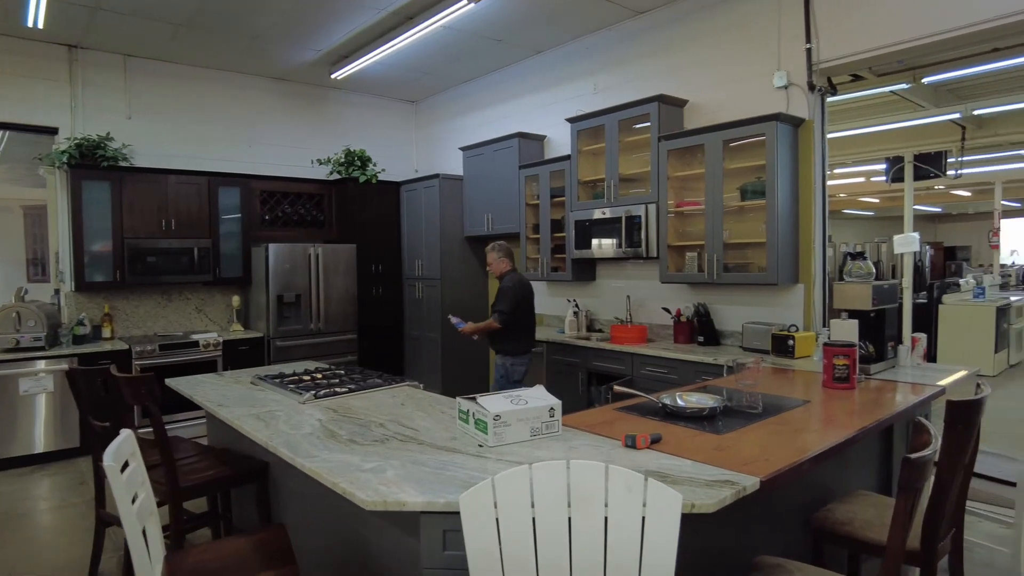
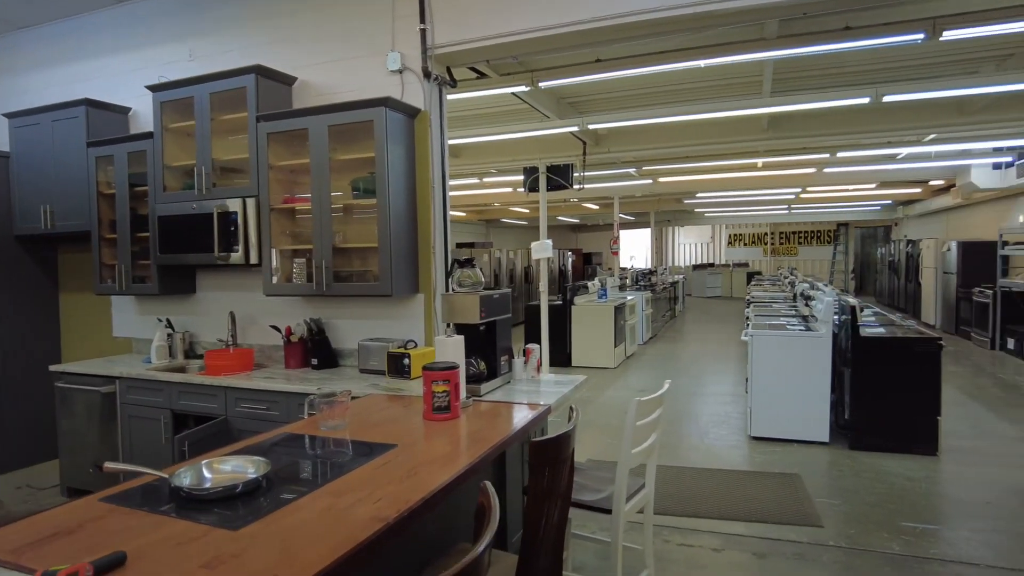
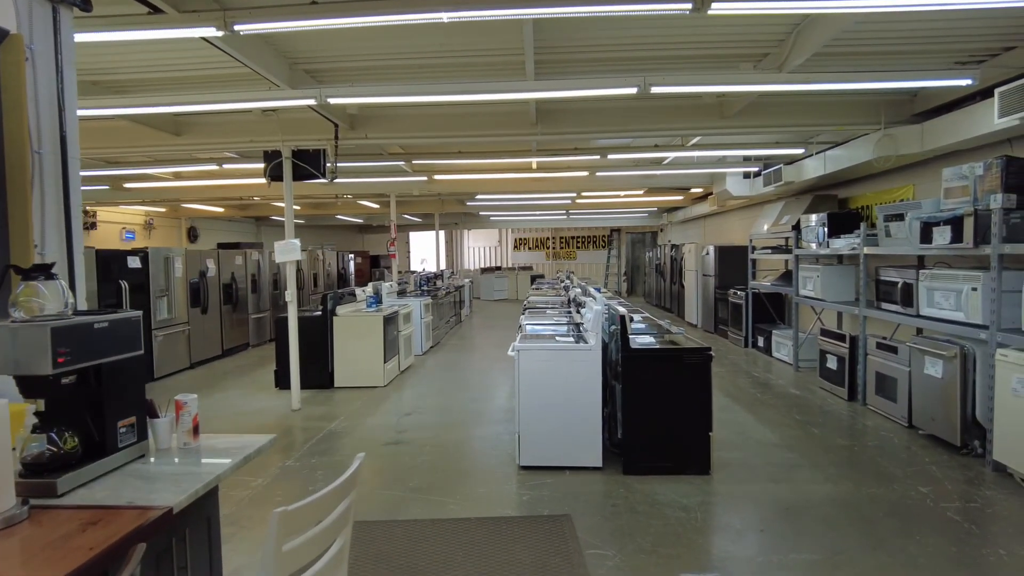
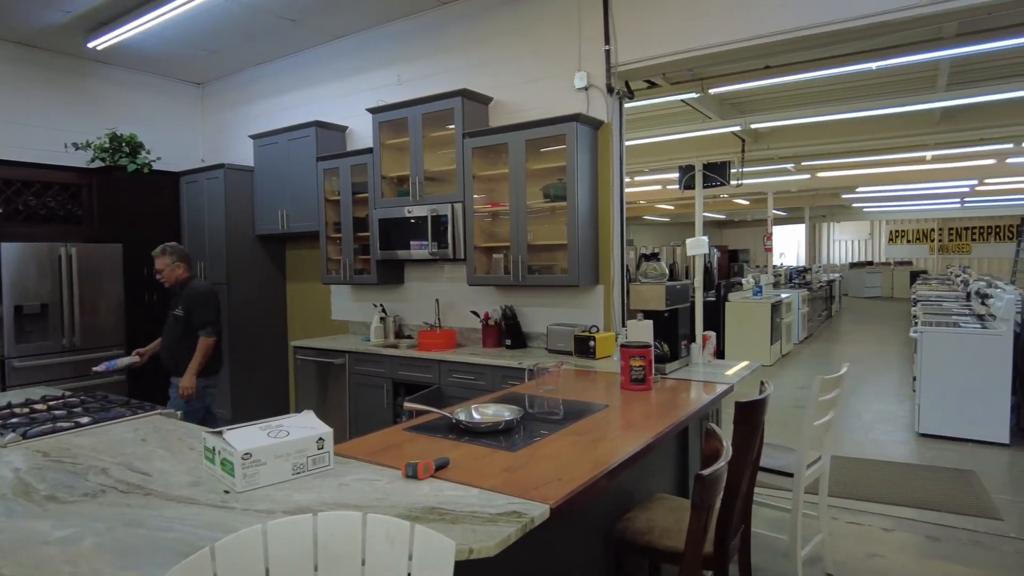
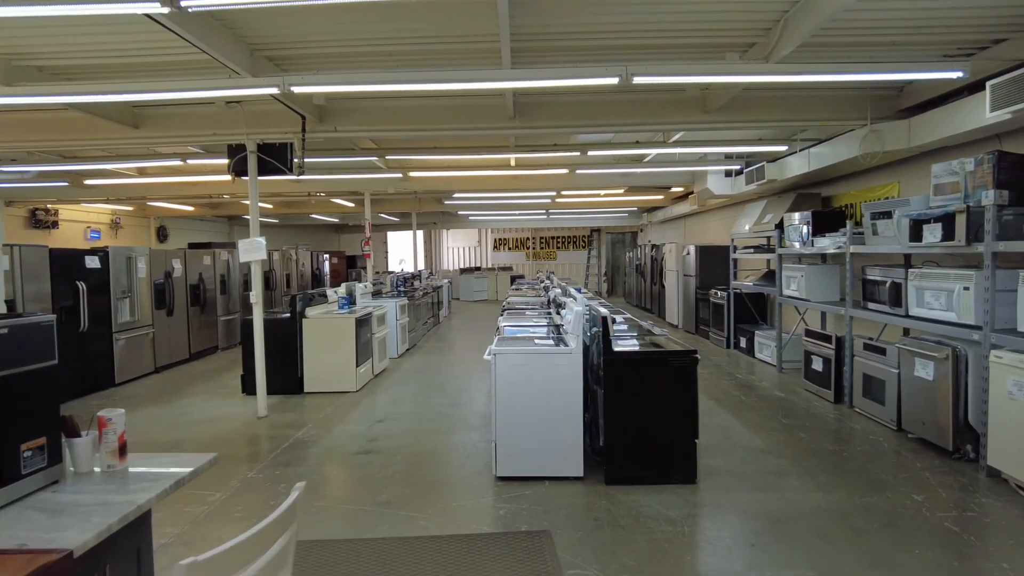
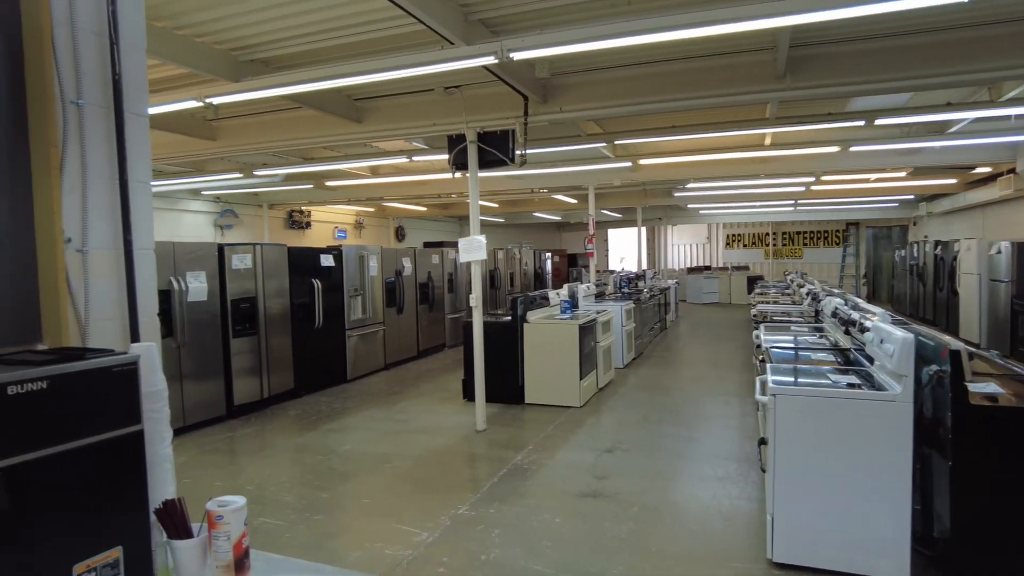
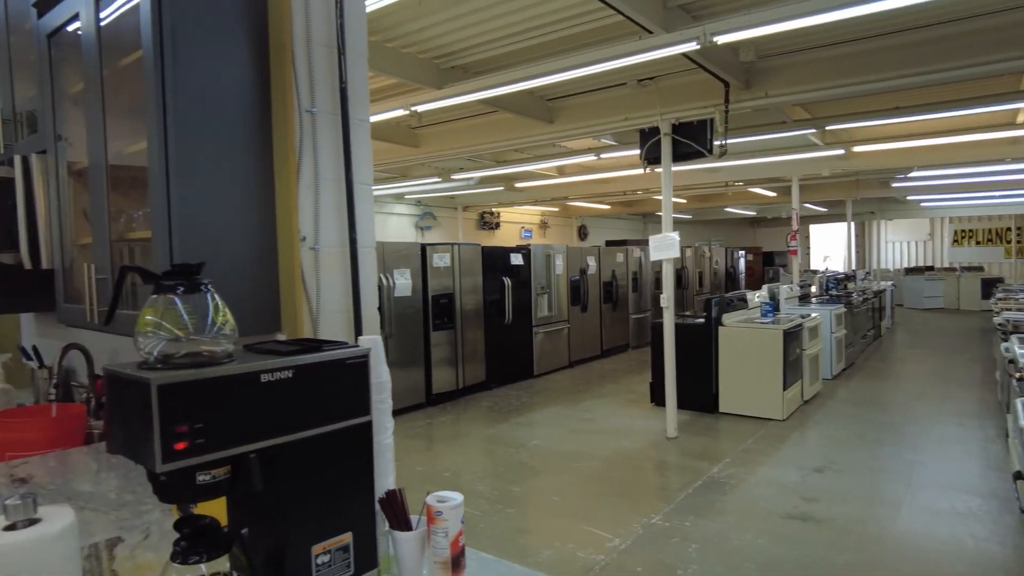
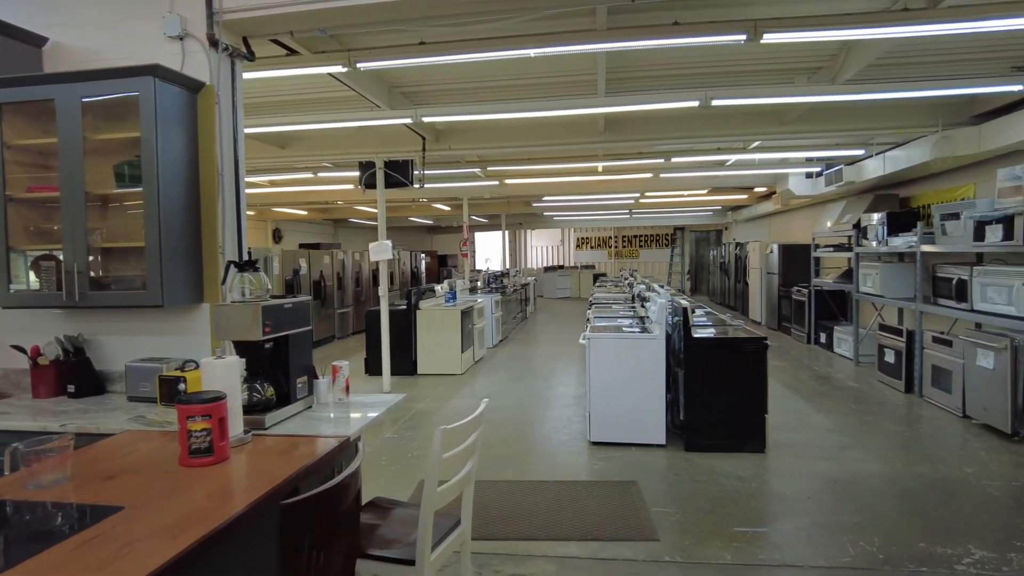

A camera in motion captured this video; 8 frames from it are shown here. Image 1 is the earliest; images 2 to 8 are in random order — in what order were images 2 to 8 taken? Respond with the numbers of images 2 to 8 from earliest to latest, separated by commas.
4, 2, 8, 3, 5, 6, 7
